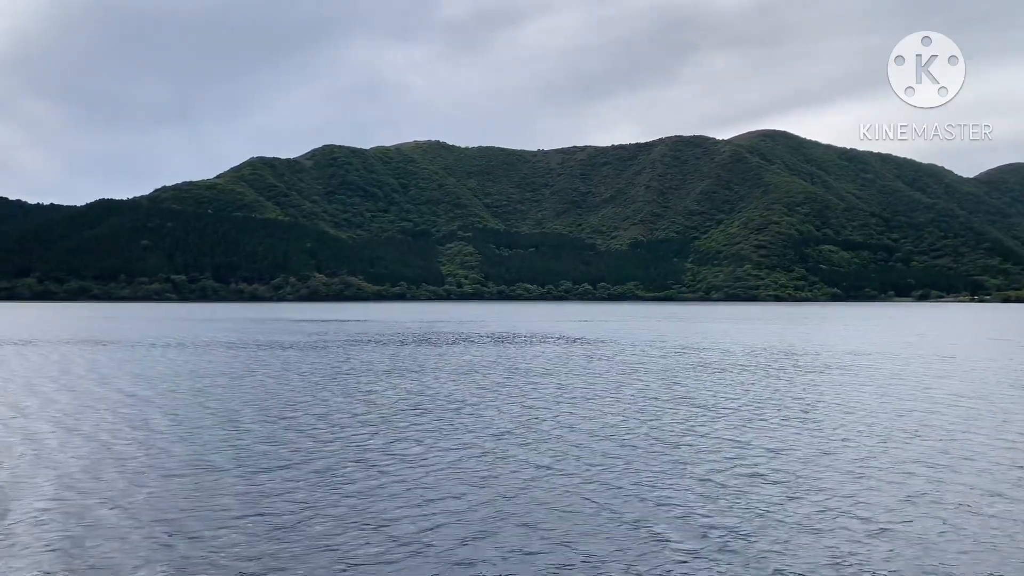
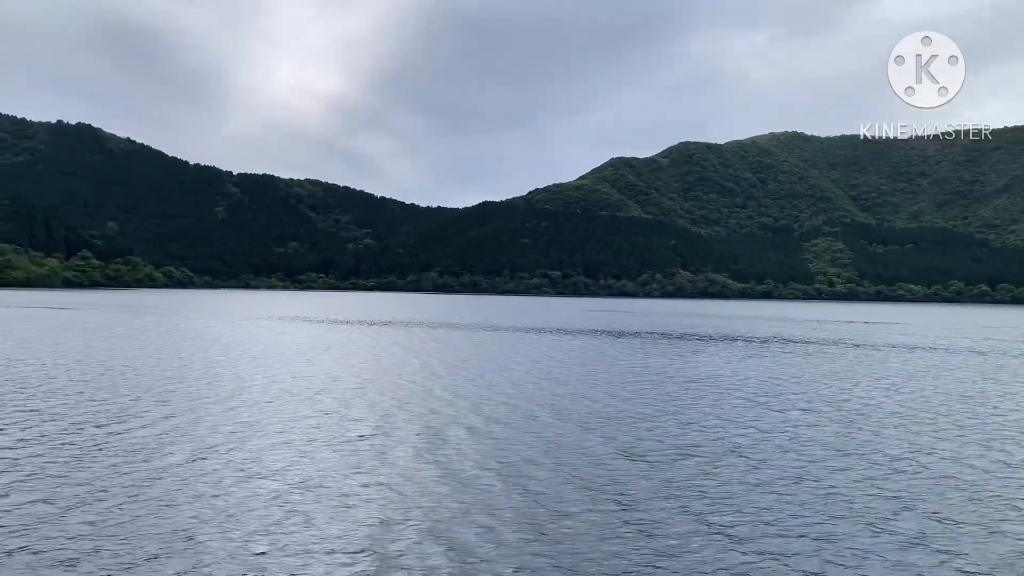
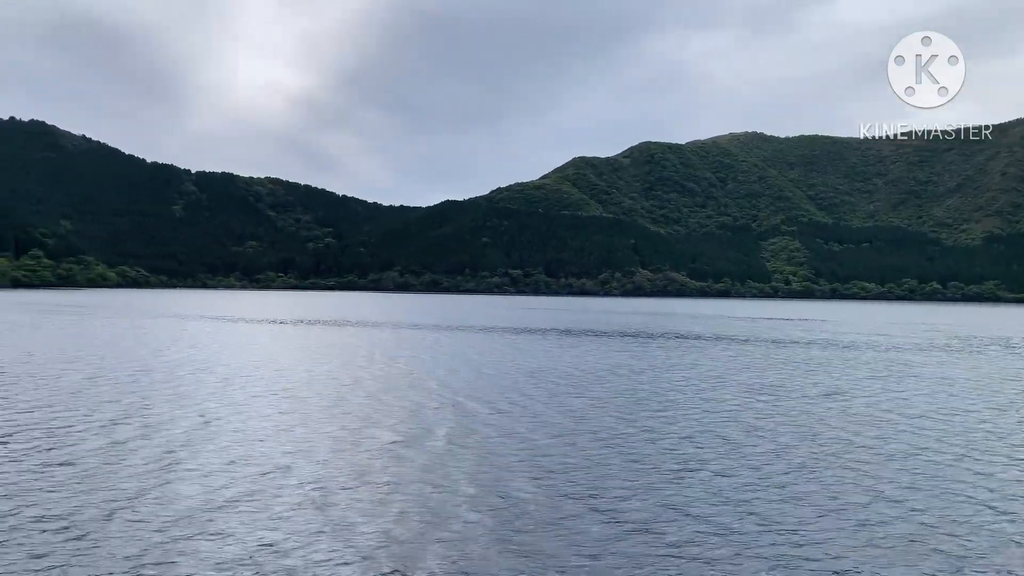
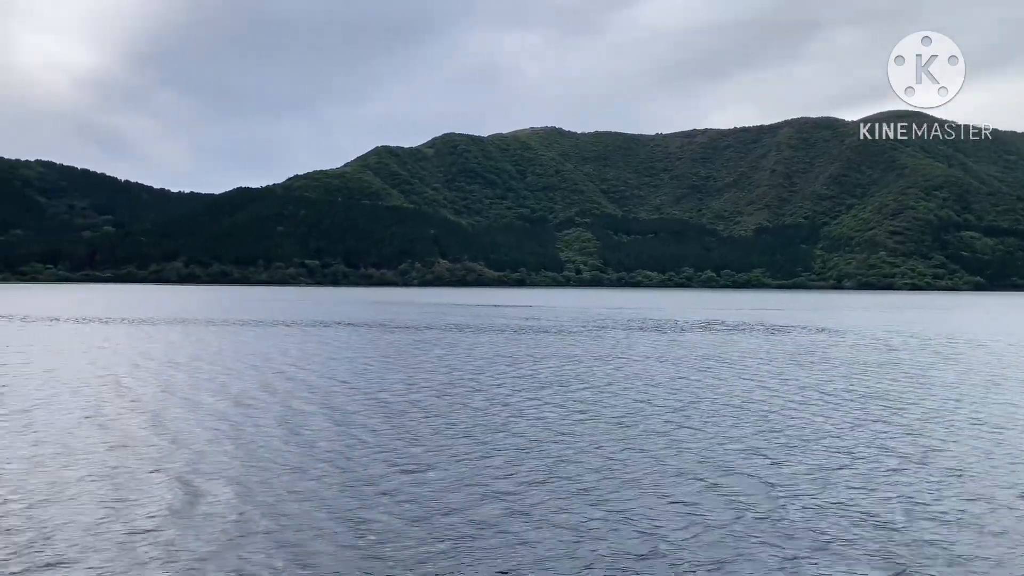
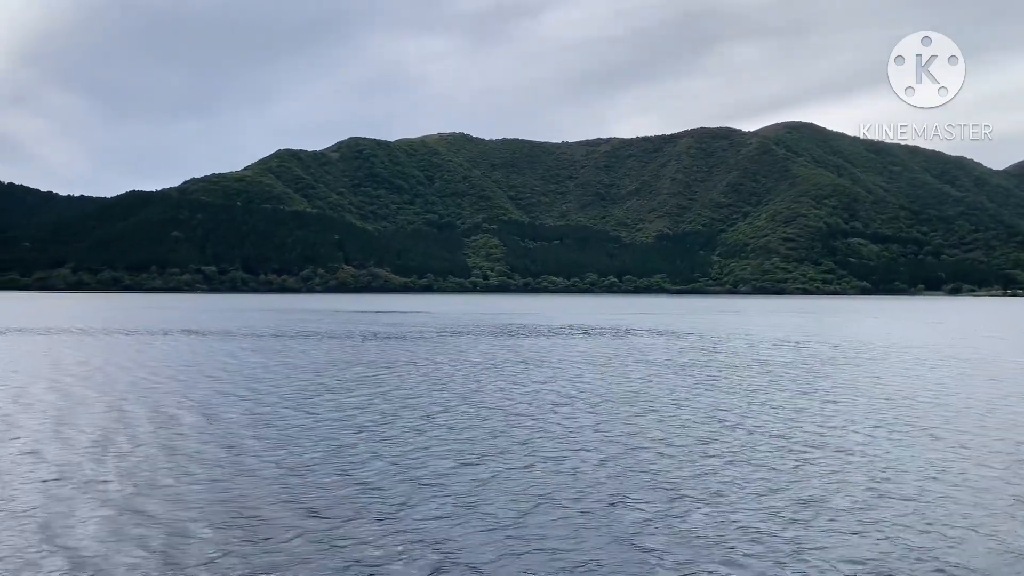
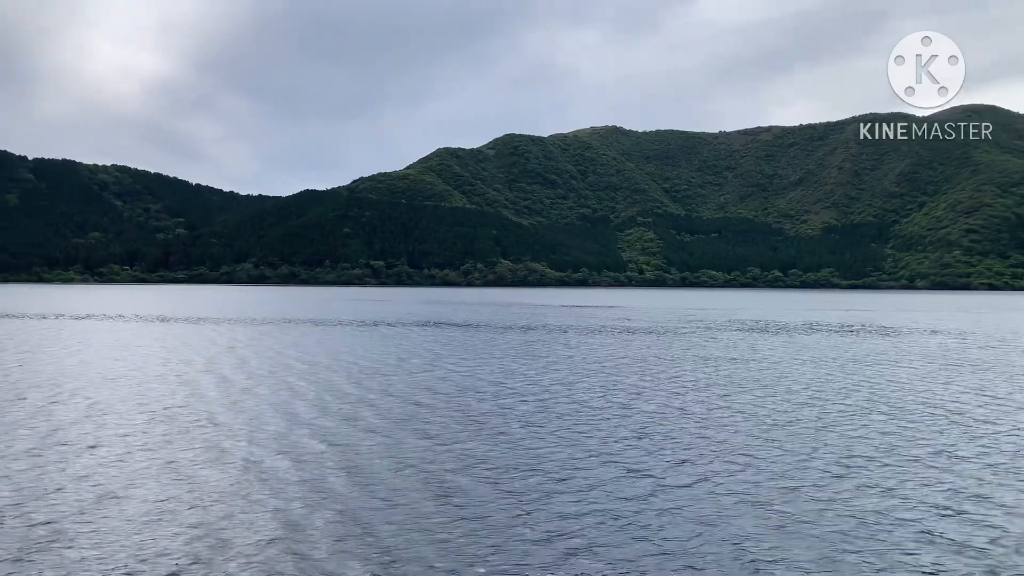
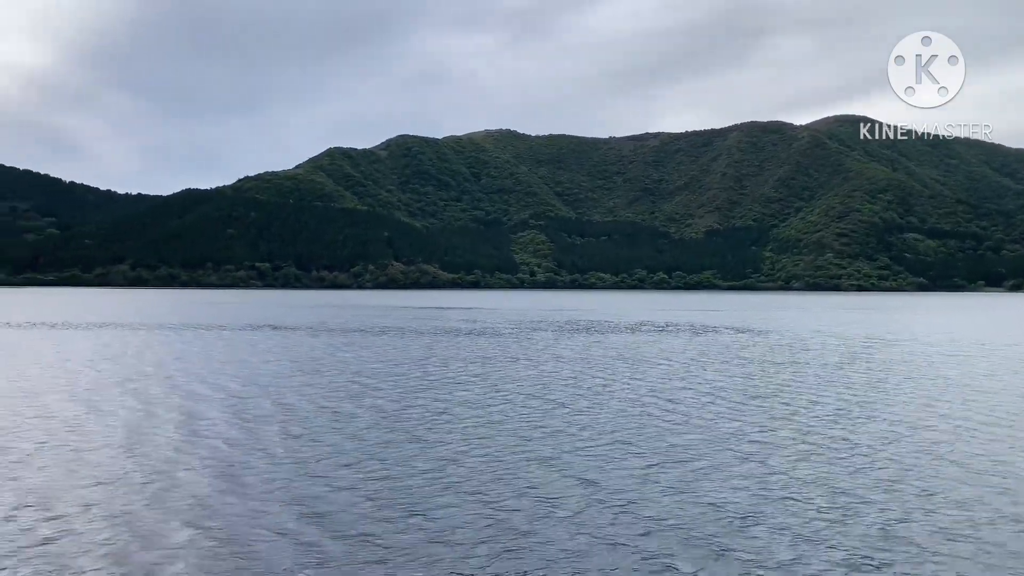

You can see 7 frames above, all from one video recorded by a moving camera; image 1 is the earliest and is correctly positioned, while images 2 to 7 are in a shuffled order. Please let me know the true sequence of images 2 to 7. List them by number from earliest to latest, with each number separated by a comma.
5, 7, 4, 6, 3, 2
